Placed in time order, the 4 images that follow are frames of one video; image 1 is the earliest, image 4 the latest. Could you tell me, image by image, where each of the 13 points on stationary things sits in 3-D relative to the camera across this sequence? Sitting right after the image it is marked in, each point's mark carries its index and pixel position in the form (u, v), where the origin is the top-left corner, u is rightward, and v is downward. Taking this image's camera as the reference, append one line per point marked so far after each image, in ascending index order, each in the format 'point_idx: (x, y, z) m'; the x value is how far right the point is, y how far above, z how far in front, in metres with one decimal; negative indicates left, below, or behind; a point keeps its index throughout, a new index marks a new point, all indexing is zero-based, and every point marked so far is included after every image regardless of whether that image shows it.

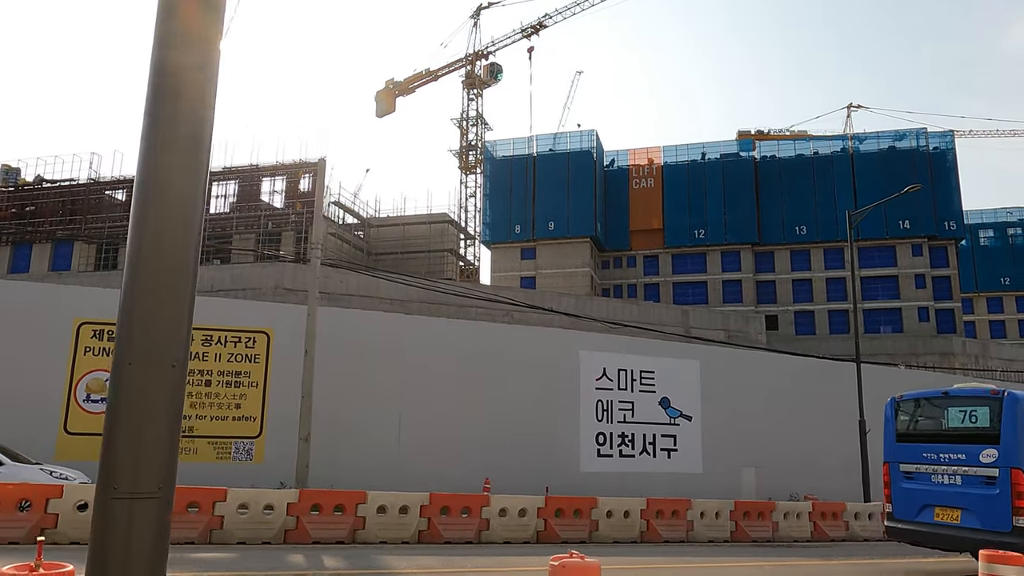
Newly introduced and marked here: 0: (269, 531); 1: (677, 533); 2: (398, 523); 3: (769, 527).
0: (-3.3, -3.3, +10.5) m
1: (+2.8, -4.2, +13.2) m
2: (-1.7, -3.4, +11.2) m
3: (+4.7, -4.4, +14.0) m
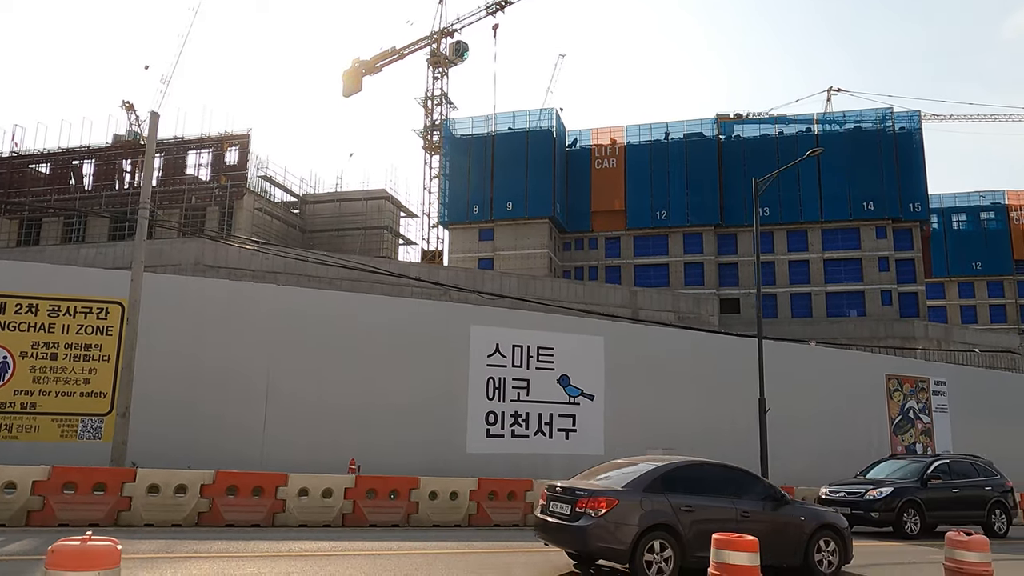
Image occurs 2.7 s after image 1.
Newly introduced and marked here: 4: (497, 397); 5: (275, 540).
0: (-6.1, -2.7, +9.3) m
1: (0.0, -3.6, +12.1) m
2: (-4.5, -2.8, +10.1) m
3: (+1.9, -3.8, +12.9) m
4: (-0.4, -2.8, +19.3) m
5: (-2.9, -3.1, +9.4) m
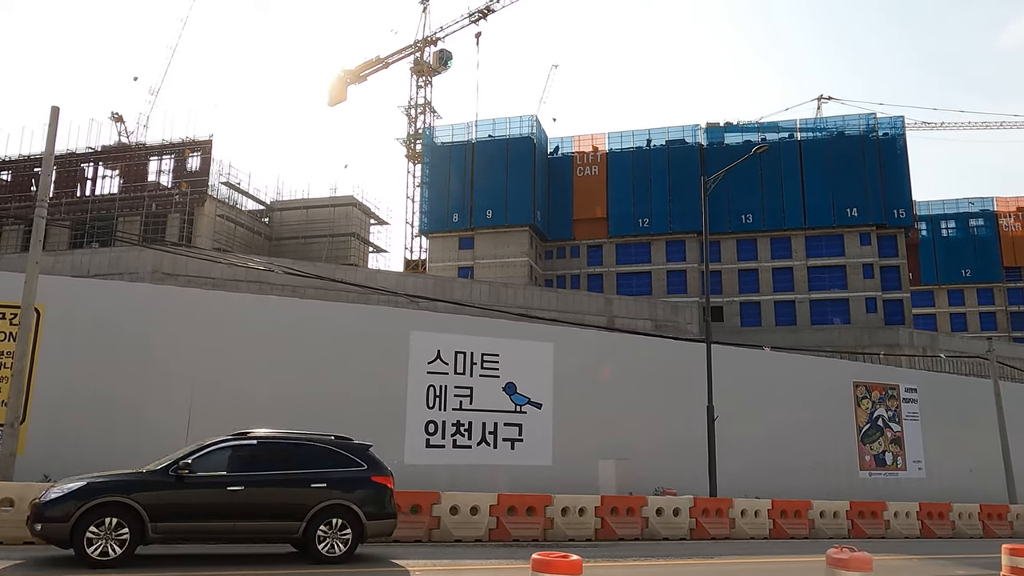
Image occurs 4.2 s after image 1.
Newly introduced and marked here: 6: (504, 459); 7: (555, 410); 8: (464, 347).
0: (-7.6, -2.7, +8.6) m
1: (-1.4, -3.6, +11.3) m
2: (-5.9, -2.8, +9.4) m
3: (+0.4, -3.8, +12.2) m
4: (-1.8, -2.9, +18.5) m
5: (-4.3, -3.1, +8.6) m
6: (-0.2, -4.2, +18.9) m
7: (+1.1, -3.1, +19.8) m
8: (-1.2, -1.5, +19.1) m
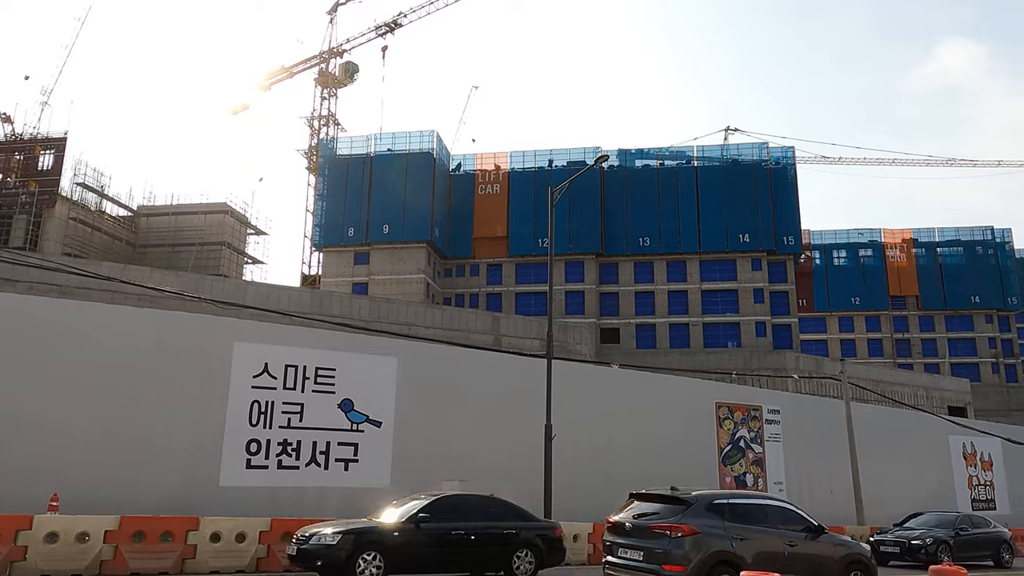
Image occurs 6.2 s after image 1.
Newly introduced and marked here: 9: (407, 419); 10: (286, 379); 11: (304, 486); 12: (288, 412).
0: (-10.4, -2.5, +6.7) m
1: (-4.6, -3.6, +10.0) m
2: (-8.8, -2.7, +7.6) m
3: (-2.8, -3.8, +11.0) m
4: (-5.6, -3.0, +17.2) m
5: (-7.1, -2.9, +7.1) m
6: (-4.1, -4.4, +17.6) m
7: (-2.8, -3.4, +18.7) m
8: (-5.0, -1.7, +17.8) m
9: (-2.6, -3.2, +18.9) m
10: (-5.2, -2.1, +17.6) m
11: (-4.7, -4.4, +17.2) m
12: (-5.1, -2.8, +17.5) m
